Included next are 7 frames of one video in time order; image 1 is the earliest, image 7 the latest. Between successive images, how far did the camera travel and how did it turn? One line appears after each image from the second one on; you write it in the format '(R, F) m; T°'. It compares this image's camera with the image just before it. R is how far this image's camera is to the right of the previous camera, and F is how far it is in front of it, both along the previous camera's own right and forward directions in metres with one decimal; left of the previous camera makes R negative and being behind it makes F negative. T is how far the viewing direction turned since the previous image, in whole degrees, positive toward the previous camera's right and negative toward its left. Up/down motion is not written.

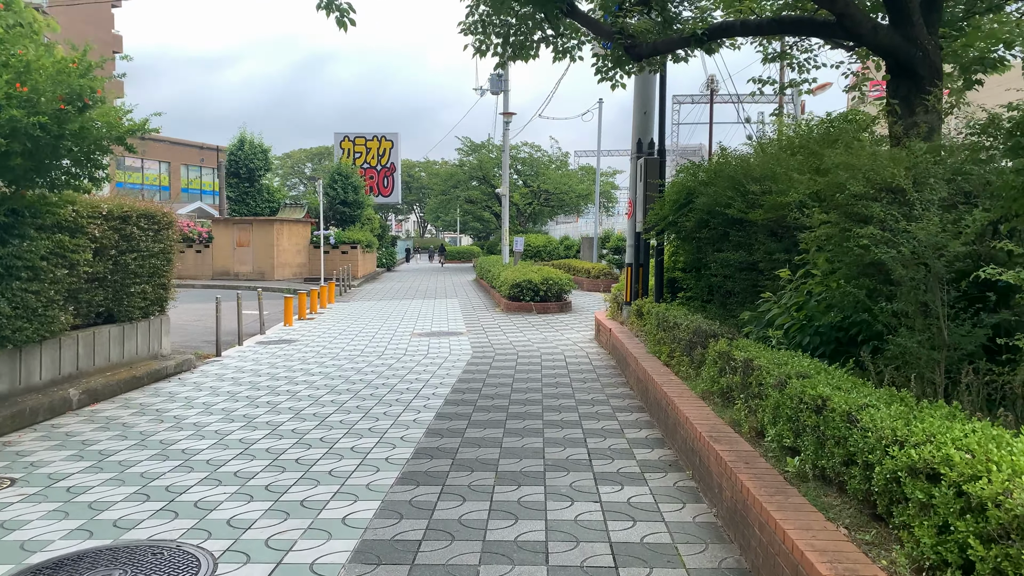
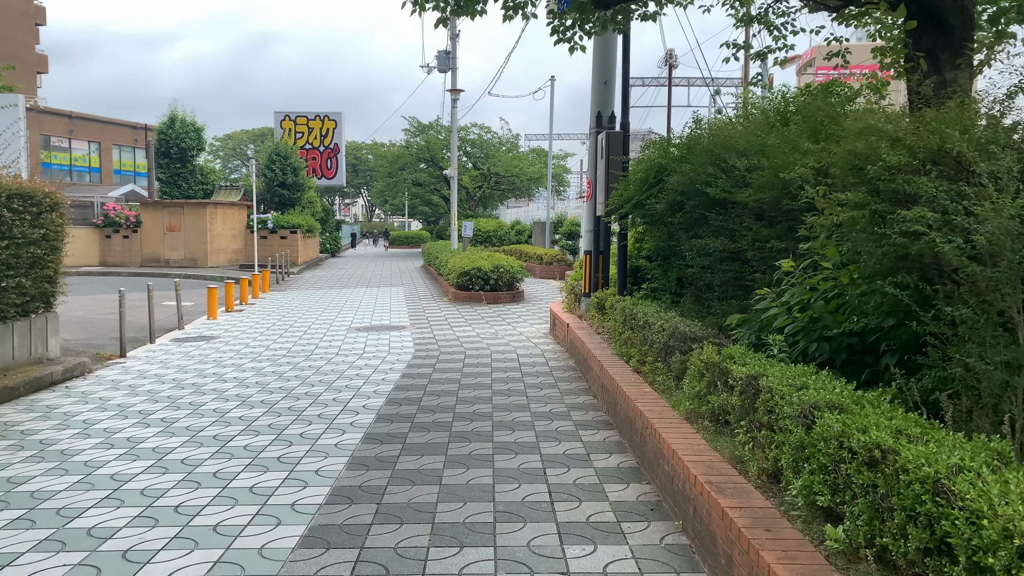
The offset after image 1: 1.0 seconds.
(+0.1, +1.1) m; +3°
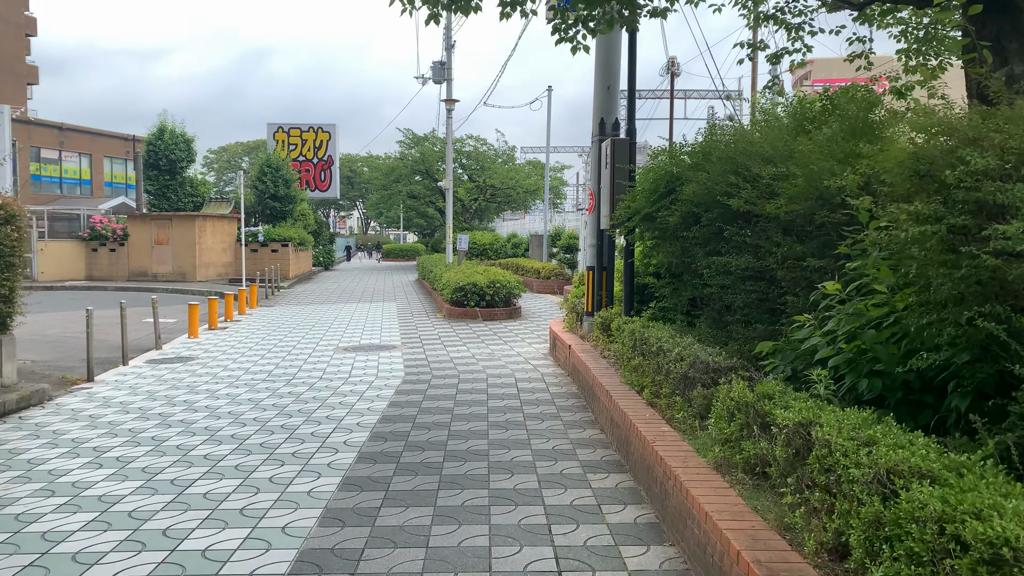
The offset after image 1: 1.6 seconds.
(0.0, +0.6) m; 0°
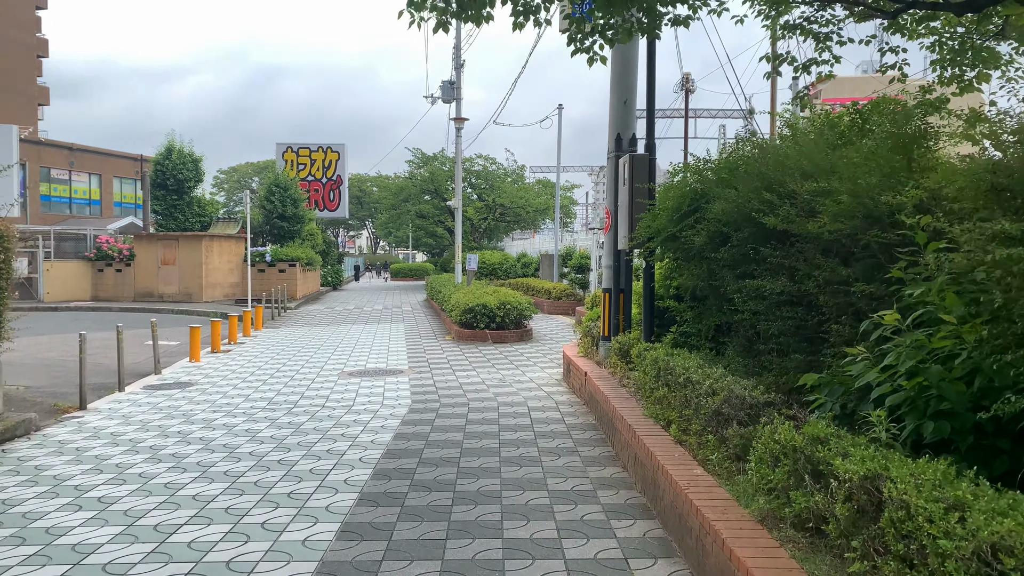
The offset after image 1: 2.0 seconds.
(0.0, +0.4) m; -1°
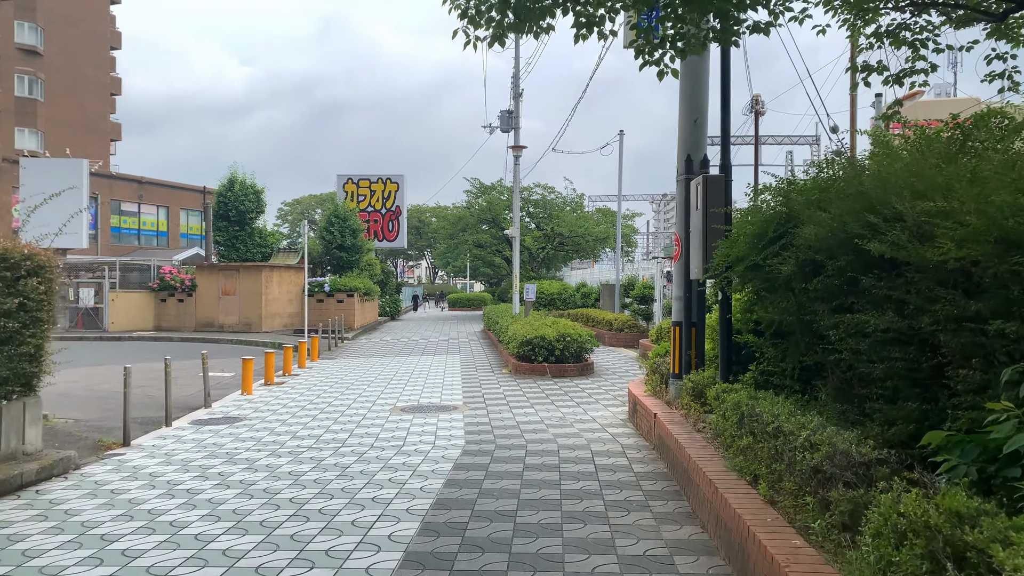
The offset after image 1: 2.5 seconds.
(0.0, +0.5) m; -4°
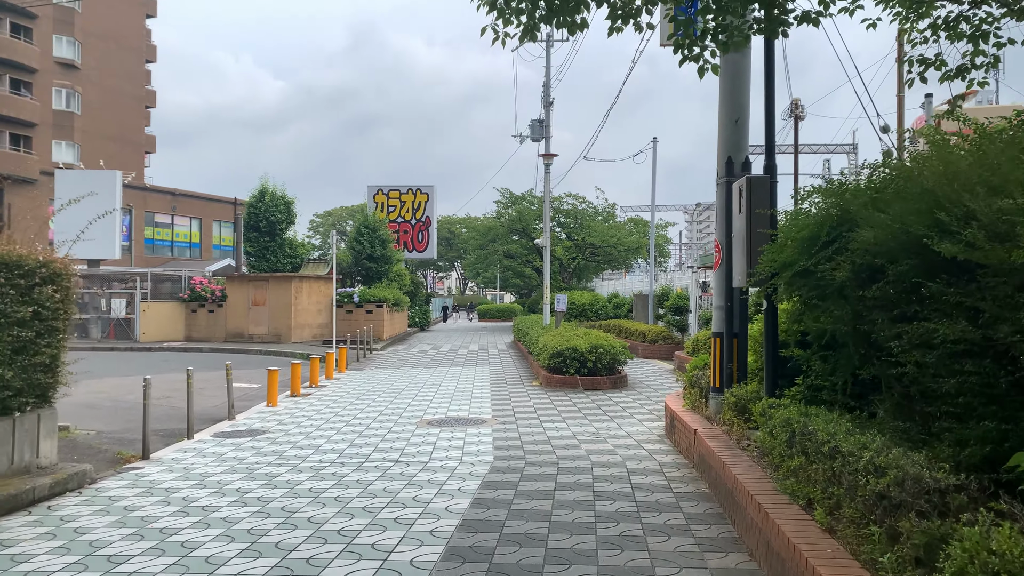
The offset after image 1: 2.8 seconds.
(0.0, +0.3) m; -2°
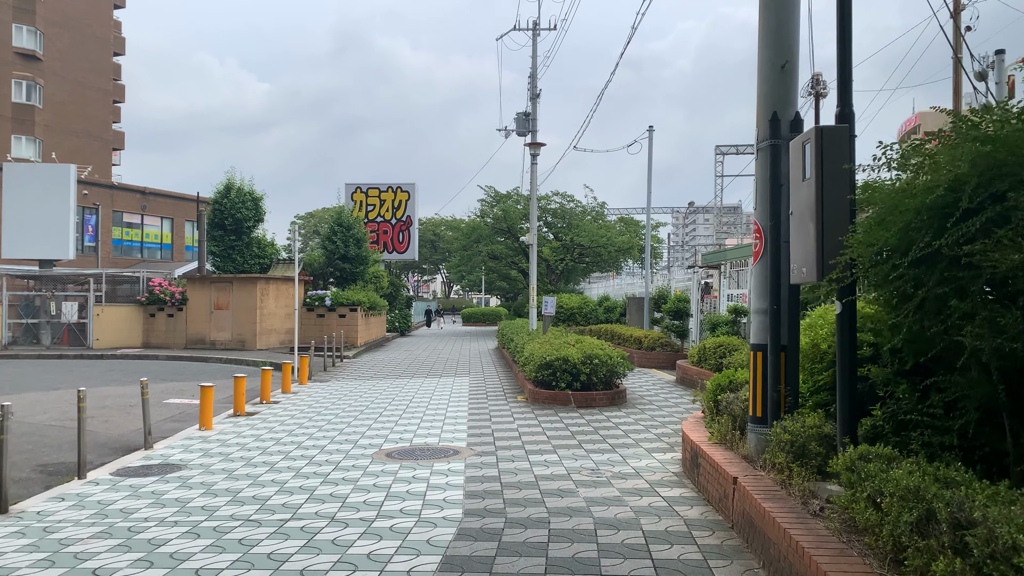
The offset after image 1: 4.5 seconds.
(+0.1, +1.8) m; +1°
